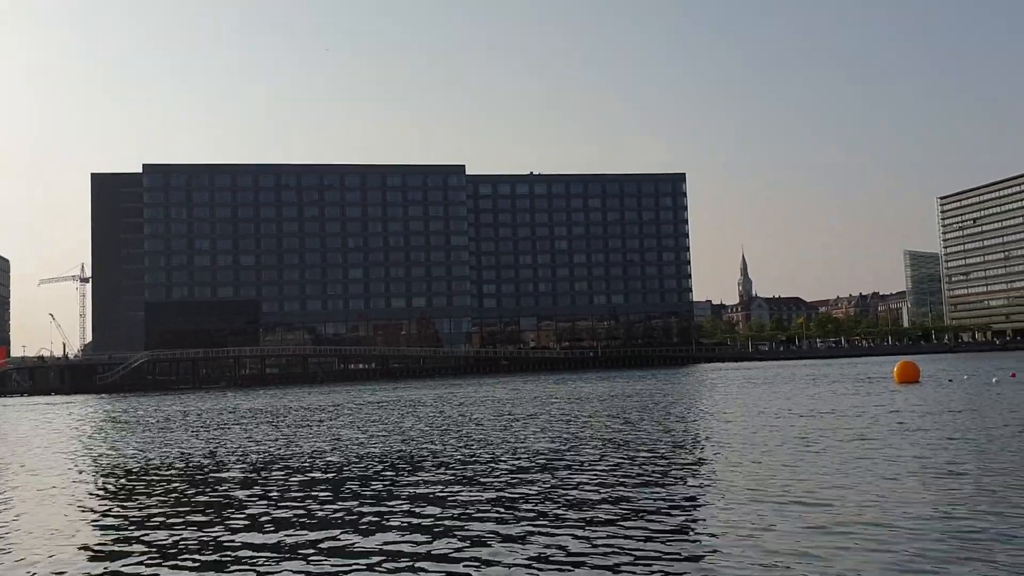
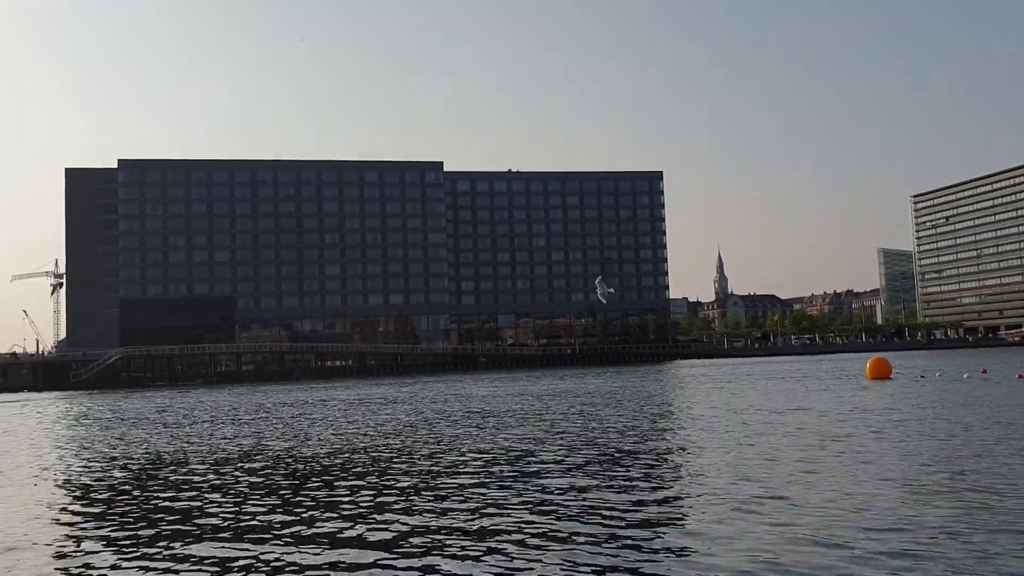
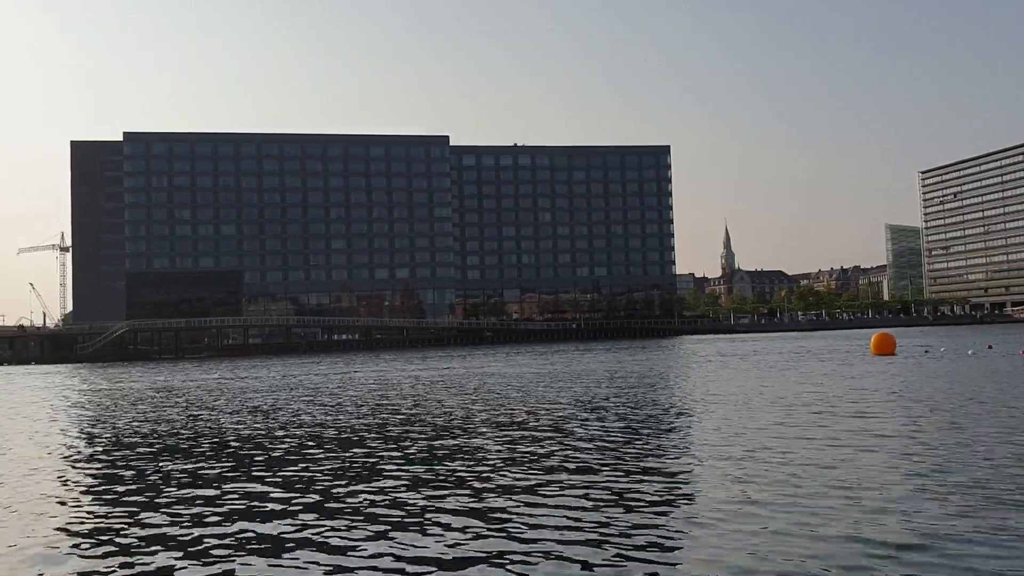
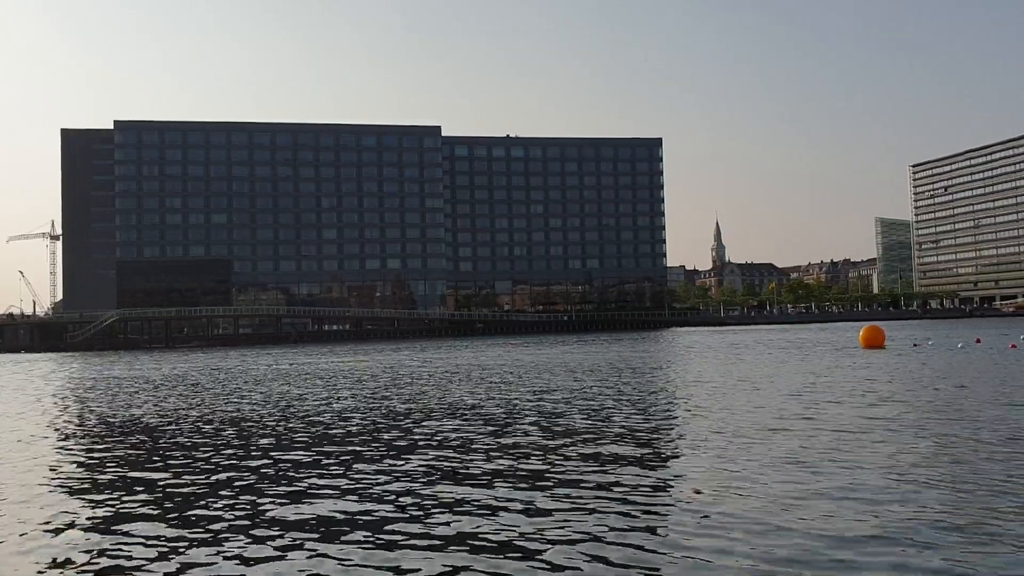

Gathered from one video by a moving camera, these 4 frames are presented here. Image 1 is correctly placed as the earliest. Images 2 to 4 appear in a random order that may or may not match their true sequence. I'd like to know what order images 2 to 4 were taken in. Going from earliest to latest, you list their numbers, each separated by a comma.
2, 4, 3
